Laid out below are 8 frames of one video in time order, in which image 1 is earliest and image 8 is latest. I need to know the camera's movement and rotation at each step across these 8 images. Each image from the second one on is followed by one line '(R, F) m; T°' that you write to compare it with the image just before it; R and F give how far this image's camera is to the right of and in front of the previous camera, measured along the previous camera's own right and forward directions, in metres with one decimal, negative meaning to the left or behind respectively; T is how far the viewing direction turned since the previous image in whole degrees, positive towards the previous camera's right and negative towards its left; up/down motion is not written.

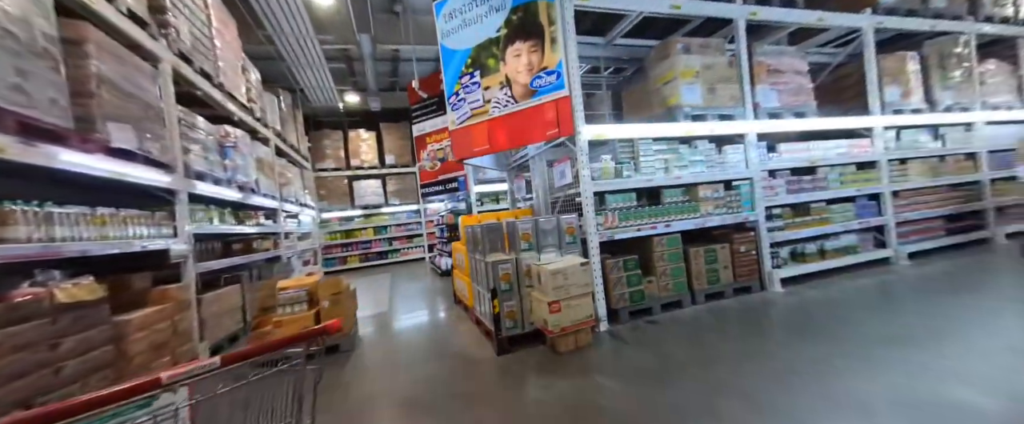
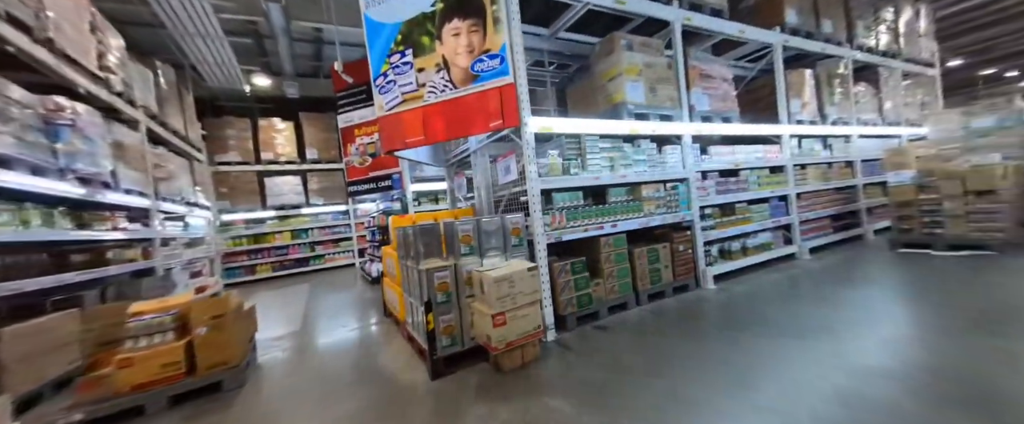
(0.0, +0.2) m; +10°
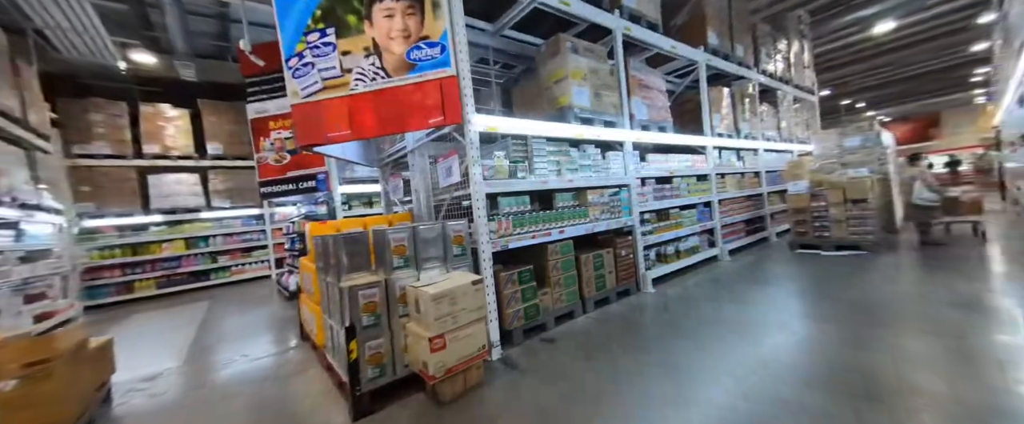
(0.0, +0.2) m; +10°
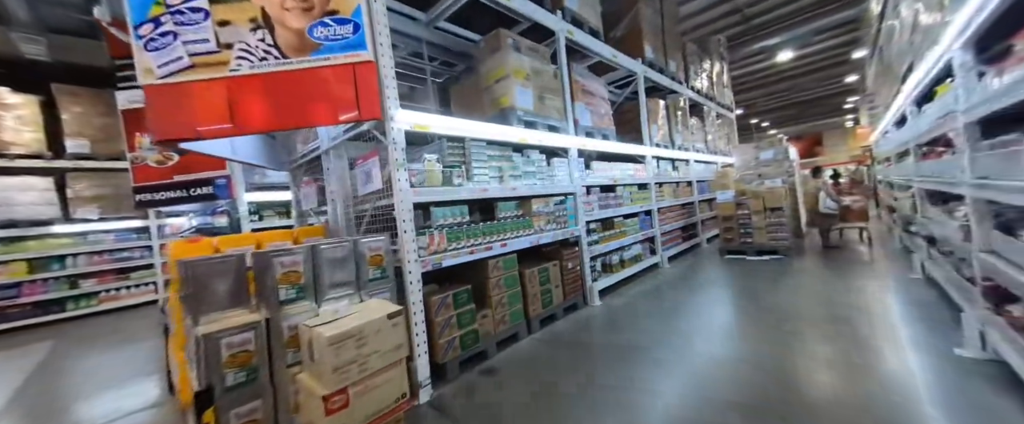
(+0.1, +0.3) m; +9°
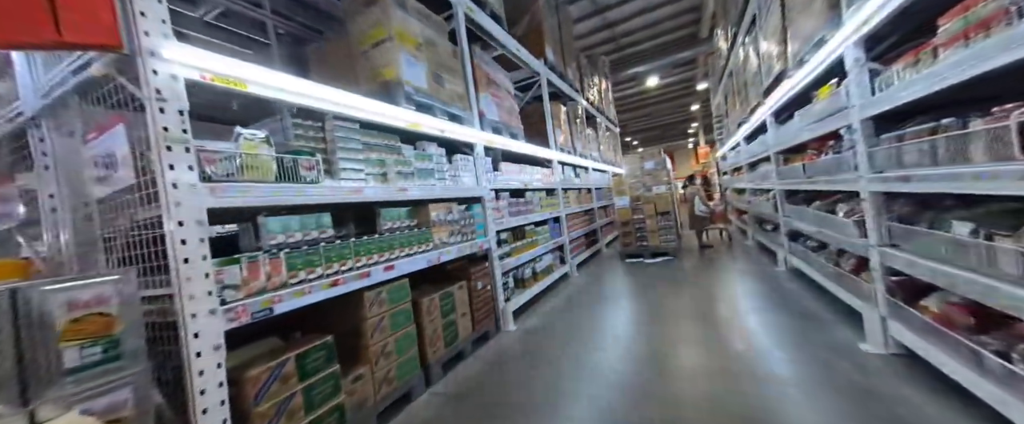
(+0.1, +0.6) m; +16°
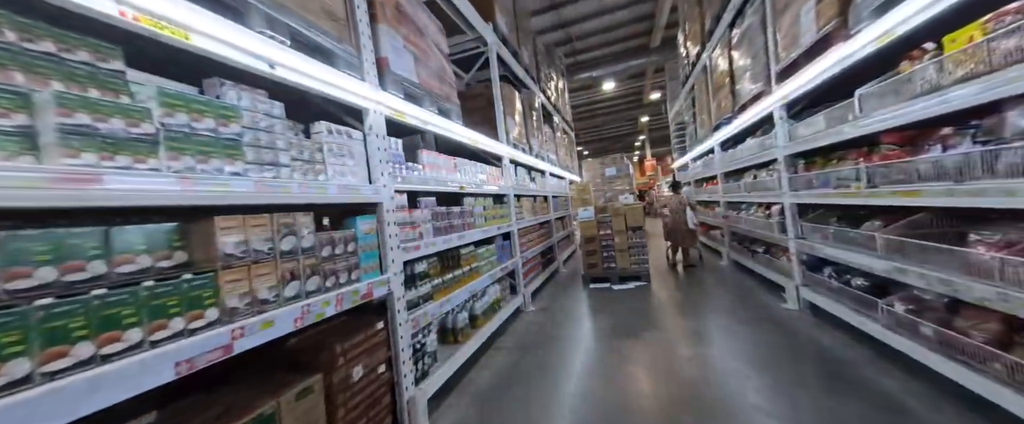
(+0.1, +1.1) m; +8°
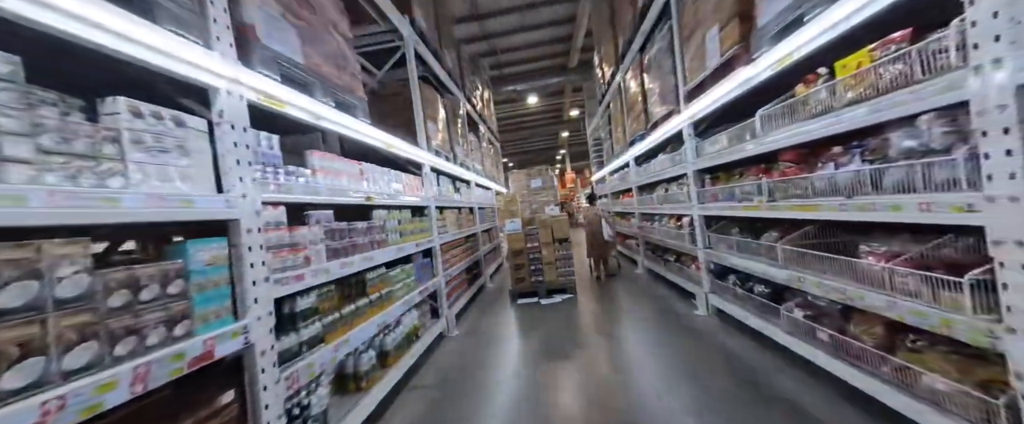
(+0.1, +0.3) m; +12°
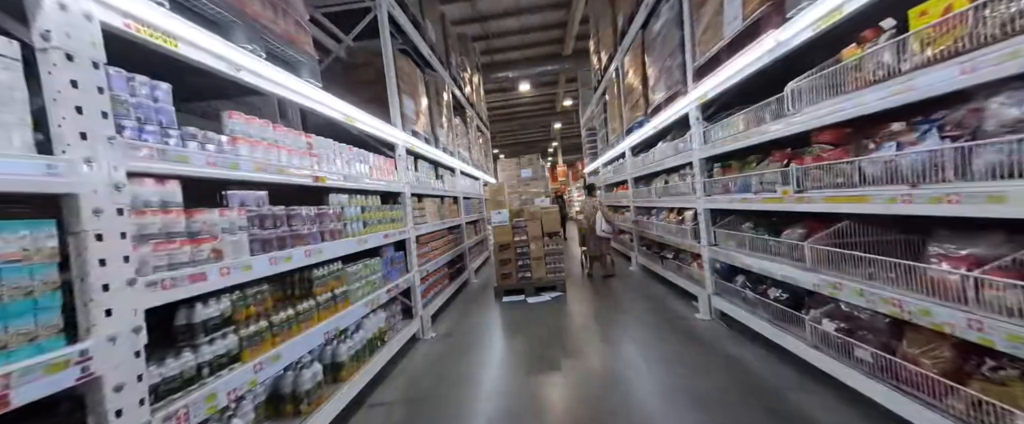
(+0.1, +0.4) m; +2°
